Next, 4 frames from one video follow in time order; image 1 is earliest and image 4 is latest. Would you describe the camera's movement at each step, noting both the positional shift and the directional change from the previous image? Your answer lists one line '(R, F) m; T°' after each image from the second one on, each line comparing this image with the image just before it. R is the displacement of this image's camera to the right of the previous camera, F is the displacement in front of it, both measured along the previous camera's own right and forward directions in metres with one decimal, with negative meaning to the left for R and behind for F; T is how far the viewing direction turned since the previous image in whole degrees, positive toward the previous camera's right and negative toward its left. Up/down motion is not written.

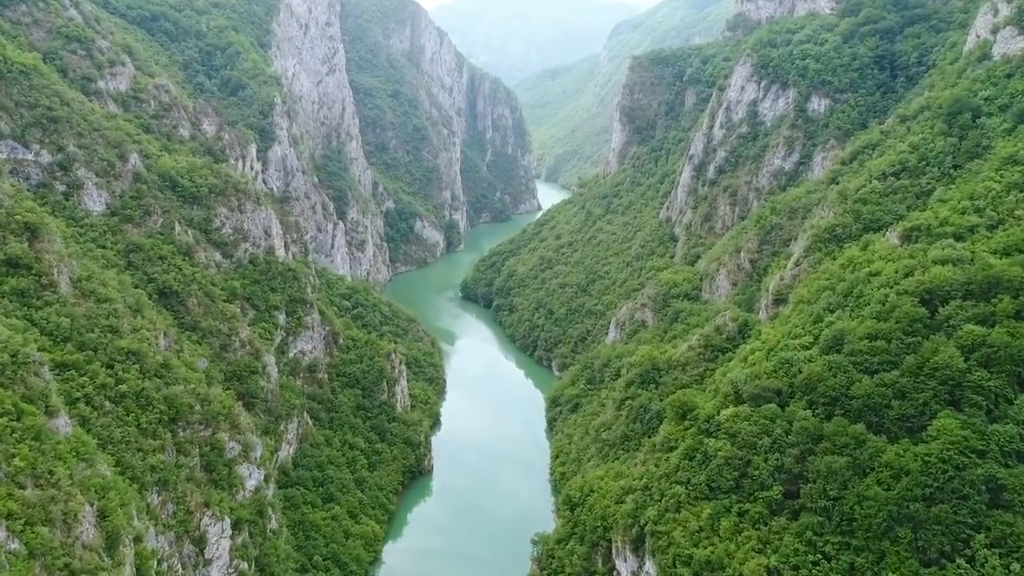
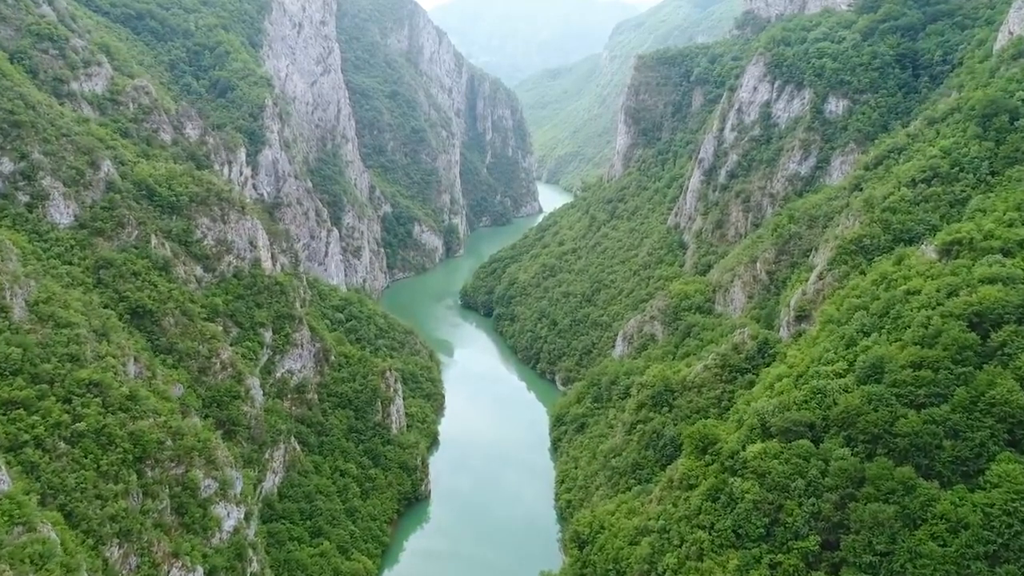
(-0.1, +2.7) m; 0°
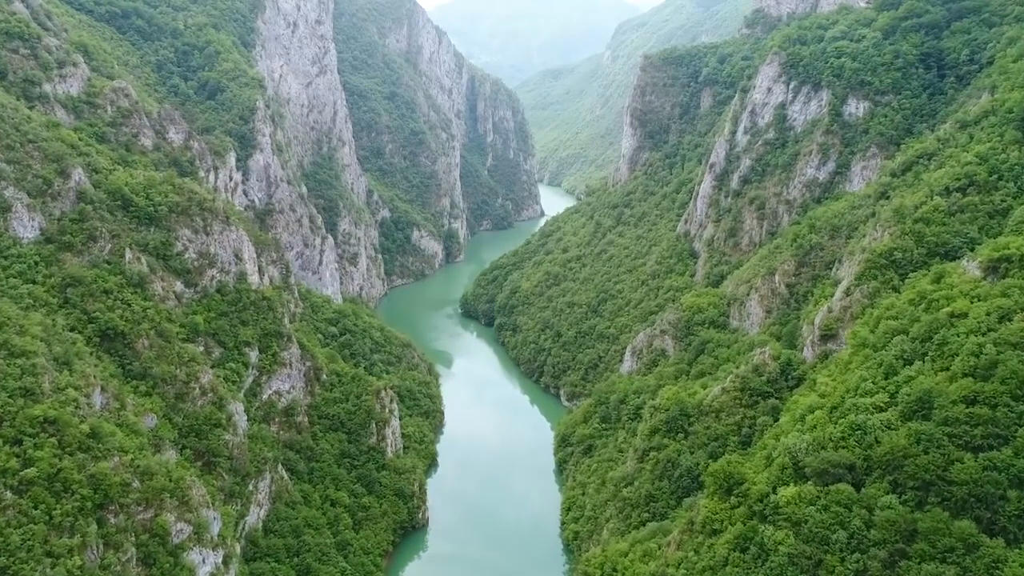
(-0.1, +2.6) m; 0°
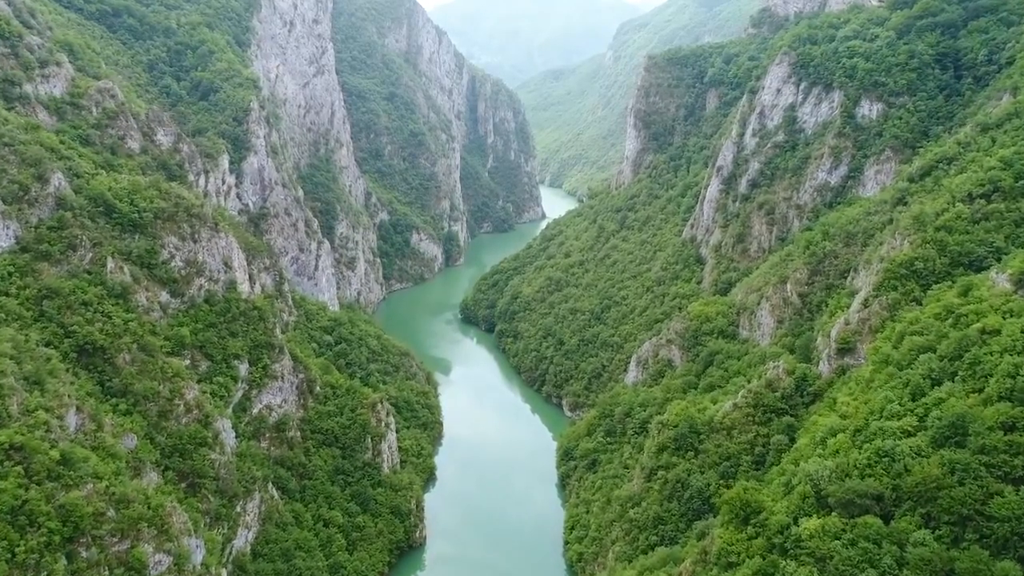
(0.0, +1.6) m; 0°
